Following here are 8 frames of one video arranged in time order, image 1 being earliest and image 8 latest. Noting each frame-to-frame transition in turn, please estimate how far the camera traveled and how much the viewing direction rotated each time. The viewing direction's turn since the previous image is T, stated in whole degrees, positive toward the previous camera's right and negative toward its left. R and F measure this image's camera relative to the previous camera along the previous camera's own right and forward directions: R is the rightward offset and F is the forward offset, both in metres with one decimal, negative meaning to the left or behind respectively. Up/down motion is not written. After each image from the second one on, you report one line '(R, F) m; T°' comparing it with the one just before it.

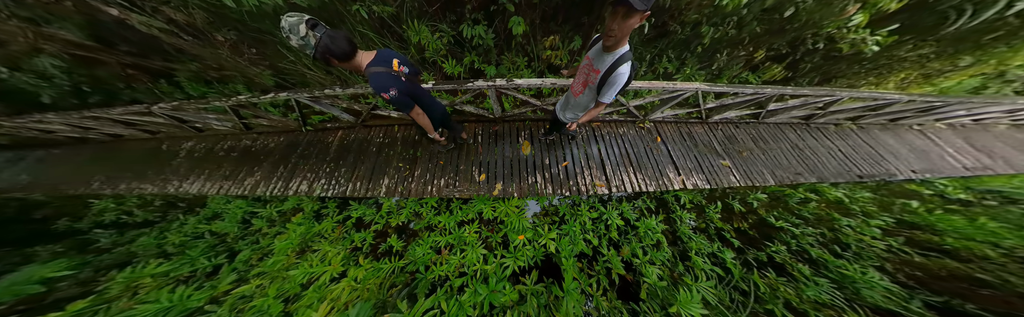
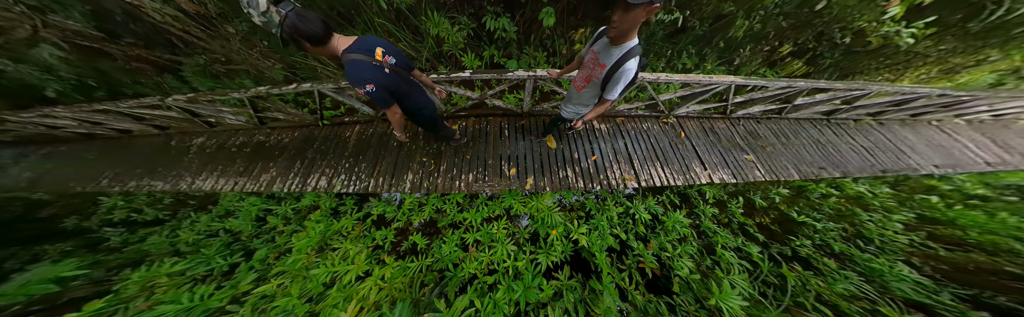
(-0.3, 0.0) m; 0°
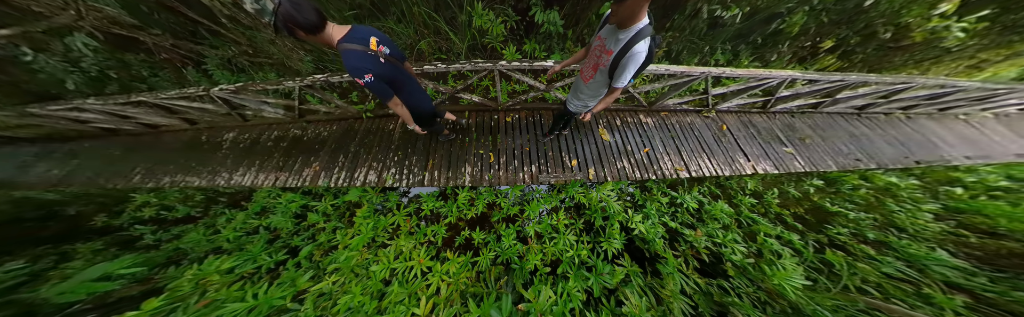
(-0.7, 0.0) m; +1°
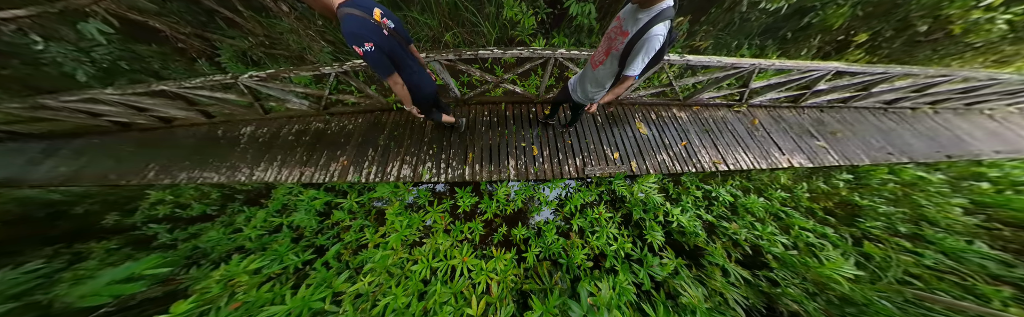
(-0.5, +0.1) m; +1°
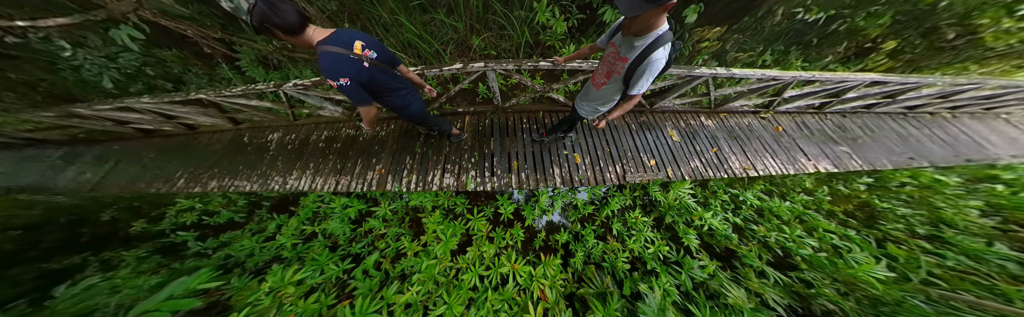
(-0.5, 0.0) m; +1°
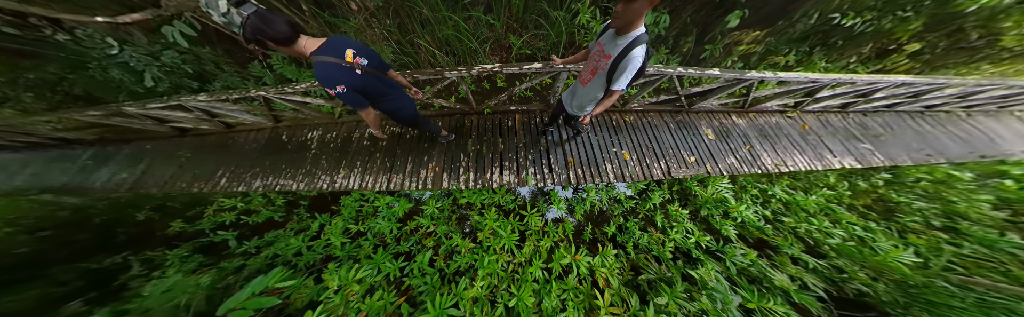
(-0.6, 0.0) m; +1°
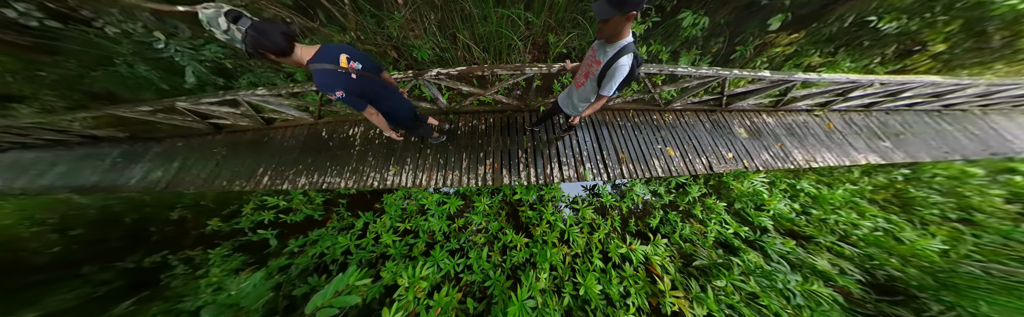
(-0.6, 0.0) m; +1°
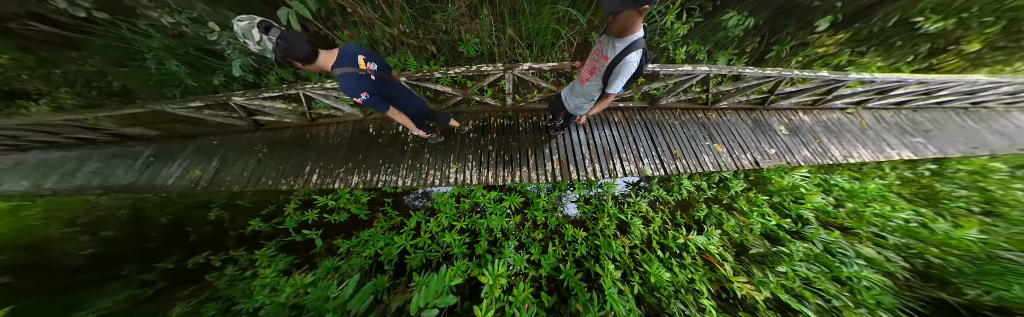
(-0.7, 0.0) m; +1°
